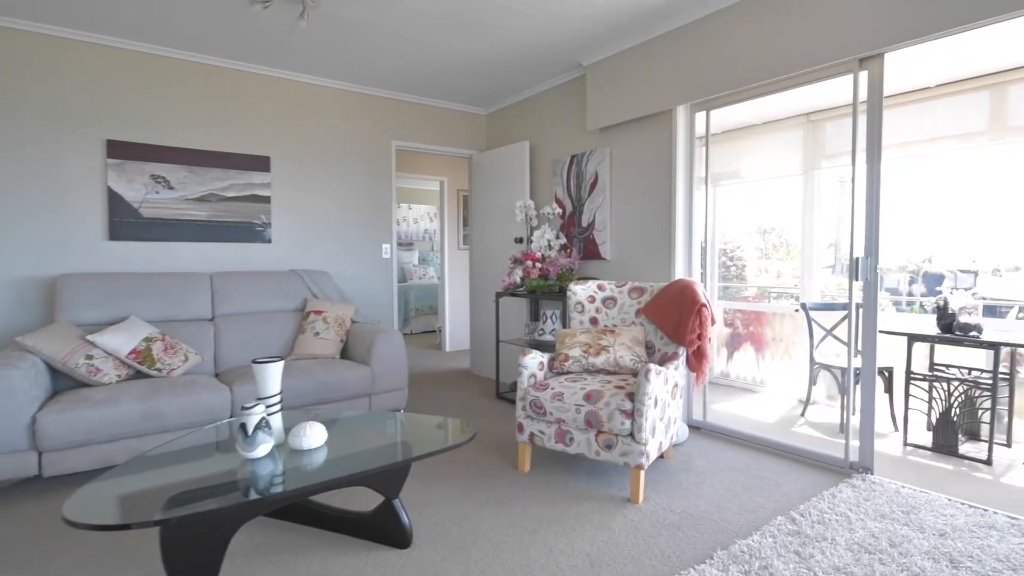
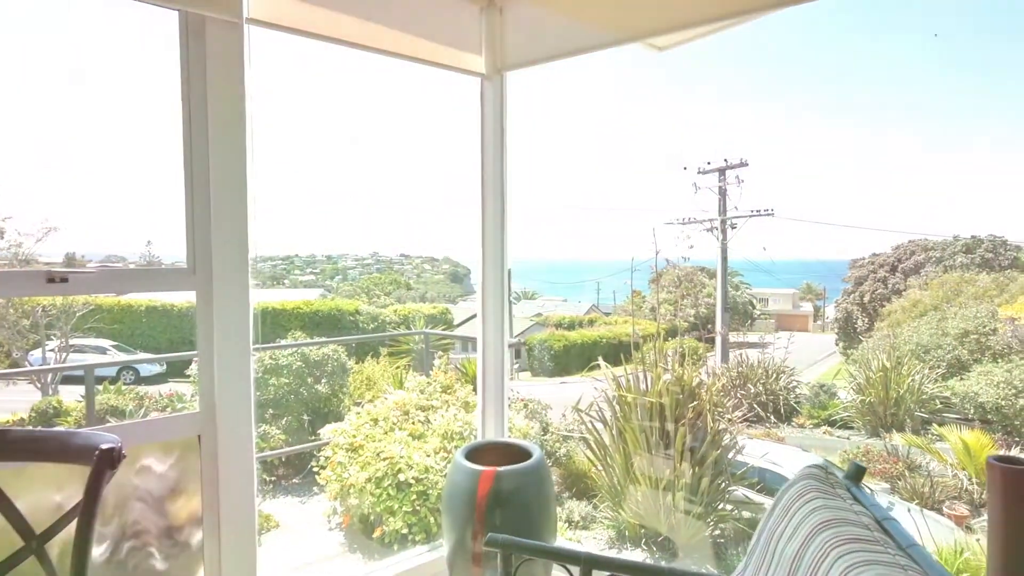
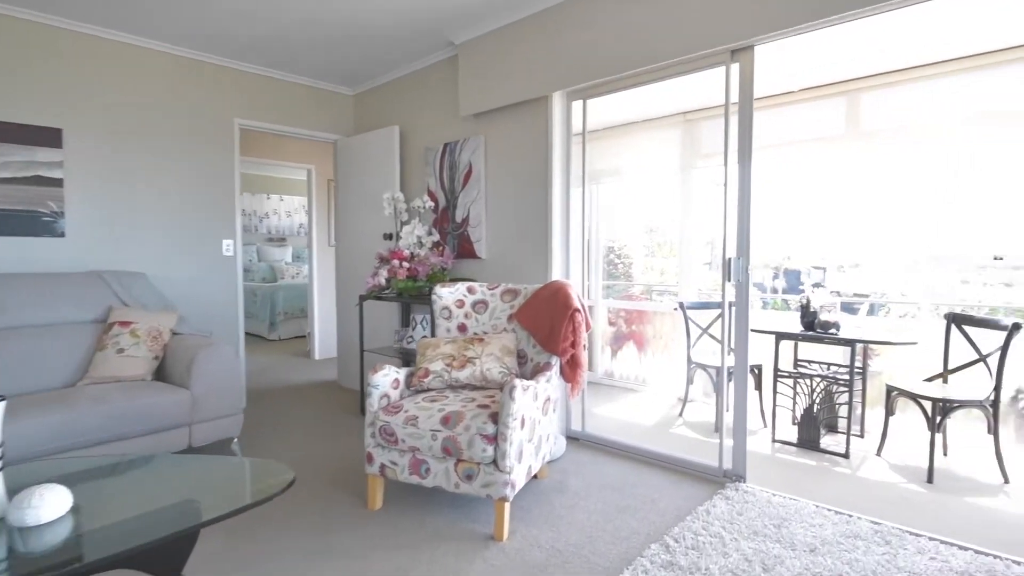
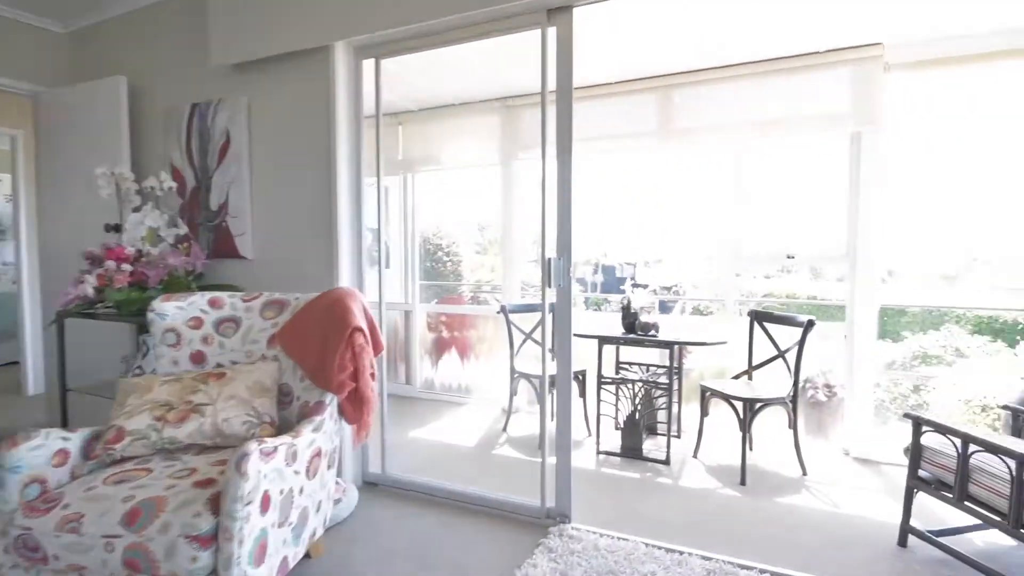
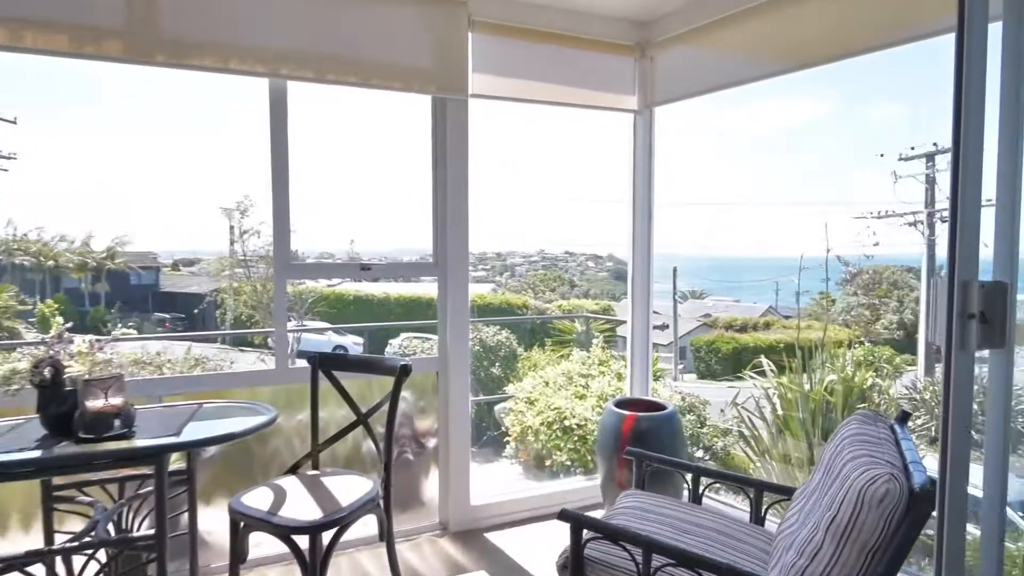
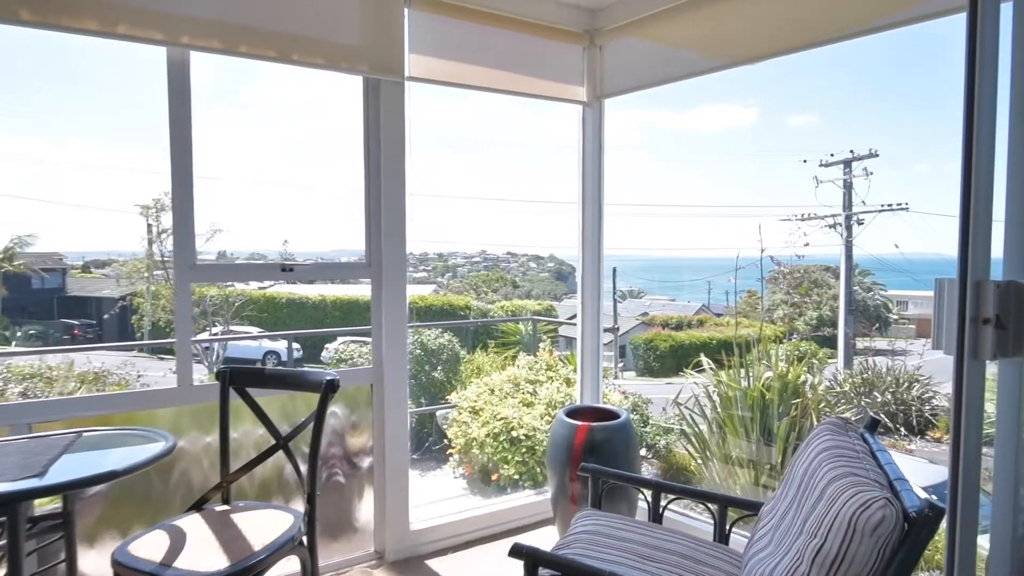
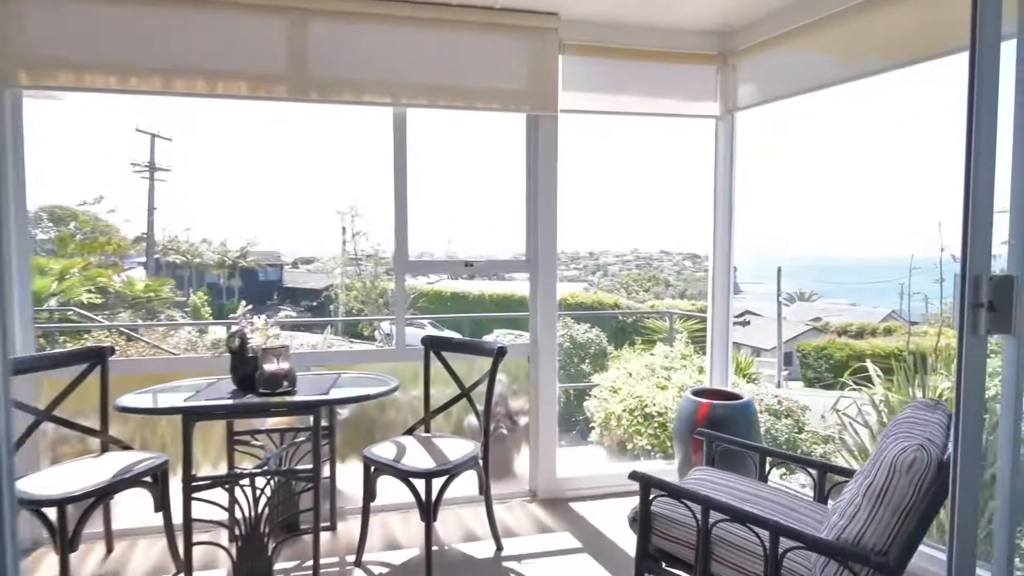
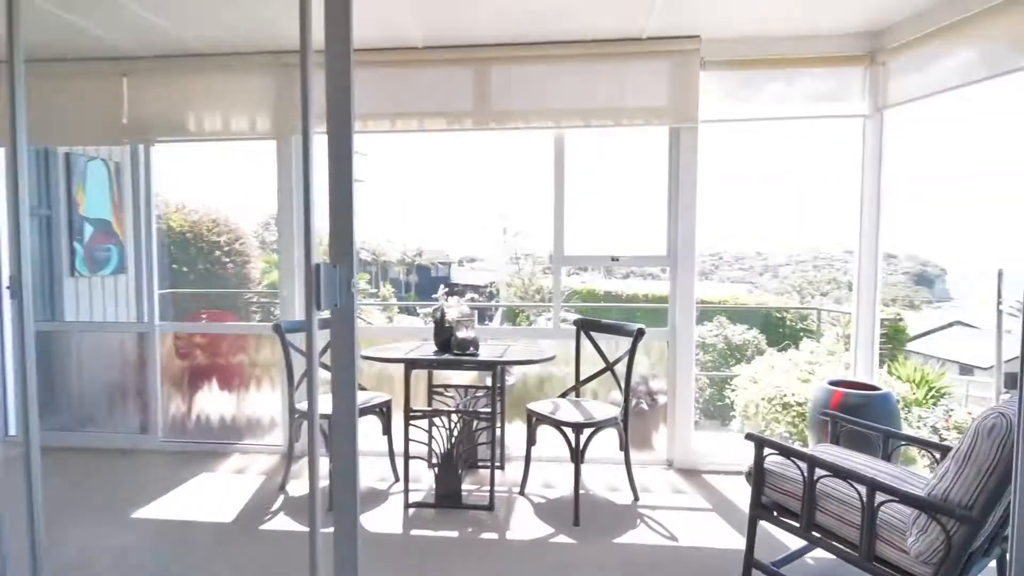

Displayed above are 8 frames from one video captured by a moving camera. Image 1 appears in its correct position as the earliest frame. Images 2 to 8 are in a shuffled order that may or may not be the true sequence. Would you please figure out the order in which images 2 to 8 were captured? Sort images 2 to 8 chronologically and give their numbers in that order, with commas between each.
3, 4, 8, 7, 5, 6, 2
